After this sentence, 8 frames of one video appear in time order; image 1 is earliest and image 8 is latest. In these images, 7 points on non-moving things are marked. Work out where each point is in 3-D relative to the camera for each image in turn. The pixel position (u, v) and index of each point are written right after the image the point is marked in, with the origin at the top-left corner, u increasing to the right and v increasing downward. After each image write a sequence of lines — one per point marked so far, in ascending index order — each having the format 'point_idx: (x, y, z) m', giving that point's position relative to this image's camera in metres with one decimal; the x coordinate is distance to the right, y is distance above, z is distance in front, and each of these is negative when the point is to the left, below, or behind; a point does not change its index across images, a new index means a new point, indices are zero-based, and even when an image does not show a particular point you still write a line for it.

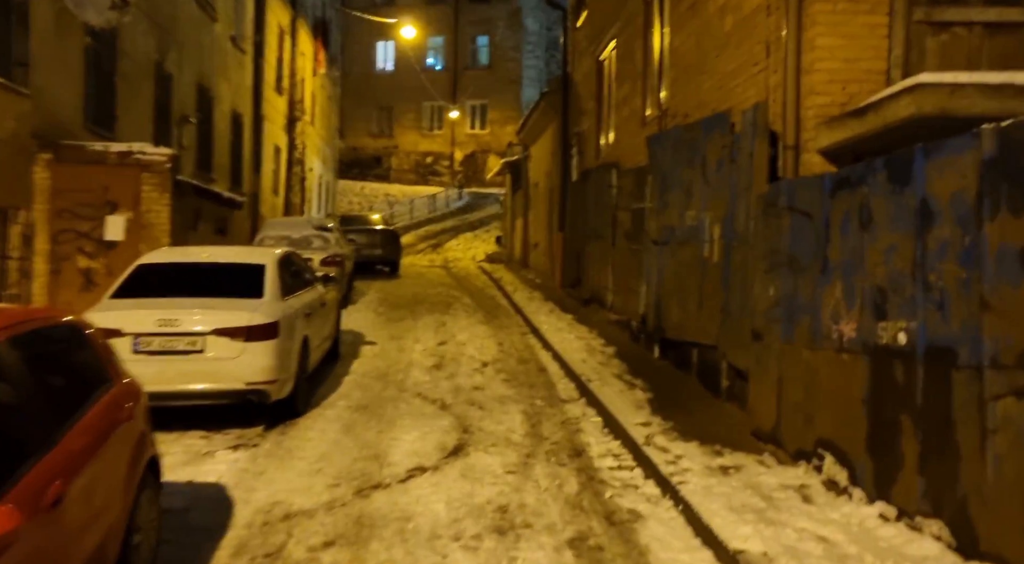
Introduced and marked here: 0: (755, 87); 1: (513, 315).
0: (+2.0, +1.6, +7.2) m
1: (0.0, -0.5, +14.1) m
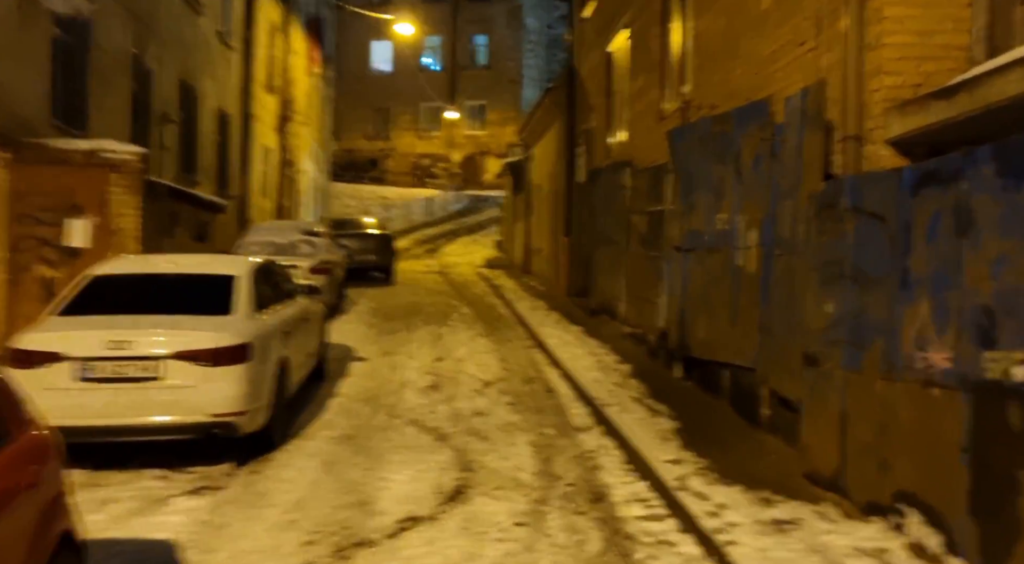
0: (+2.0, +1.5, +6.2) m
1: (+0.1, -0.7, +13.1) m
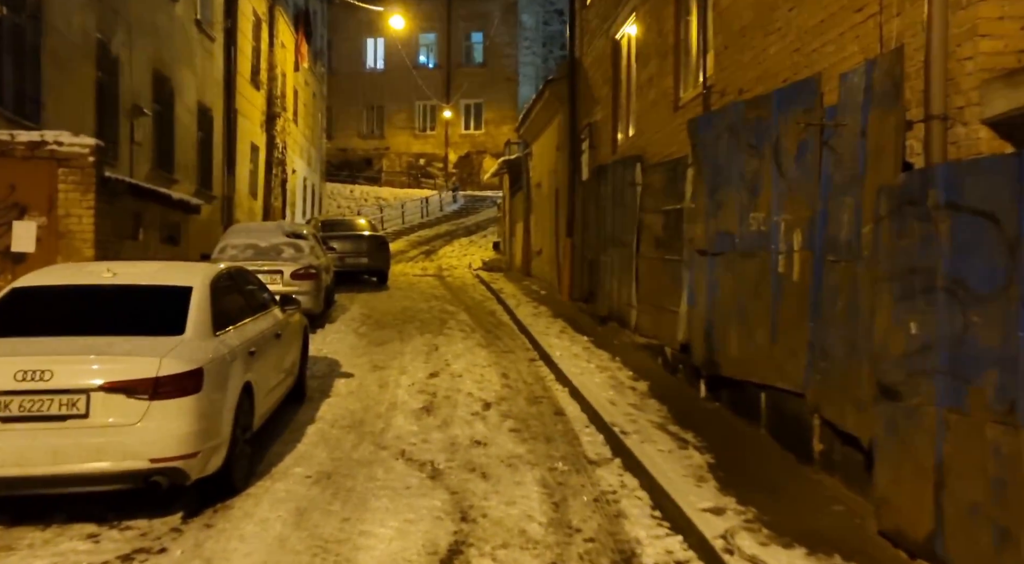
0: (+2.1, +1.4, +5.2) m
1: (+0.1, -0.8, +12.1) m
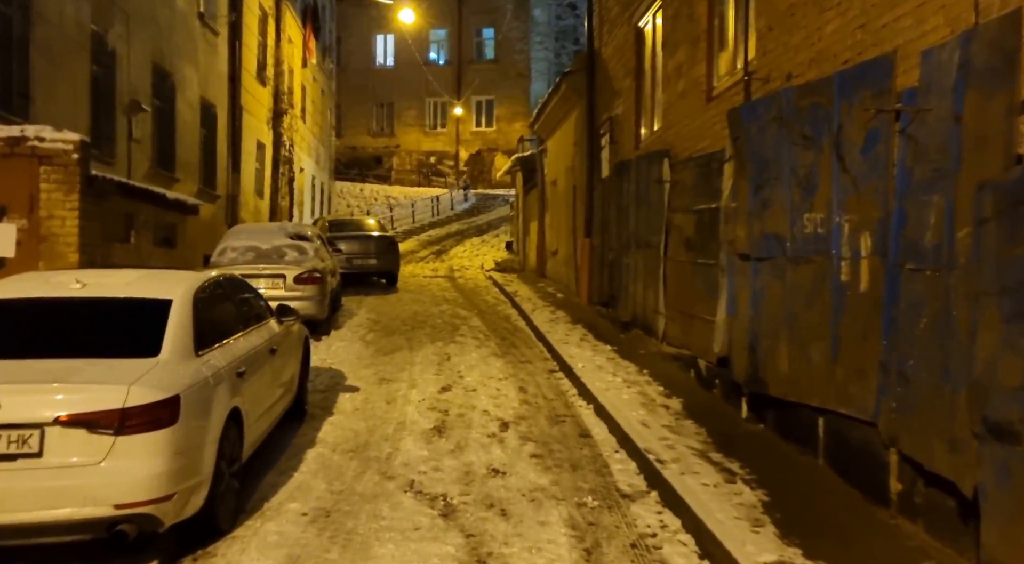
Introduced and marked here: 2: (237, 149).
0: (+2.2, +1.4, +4.5) m
1: (+0.3, -0.8, +11.4) m
2: (-6.0, +2.9, +19.5) m
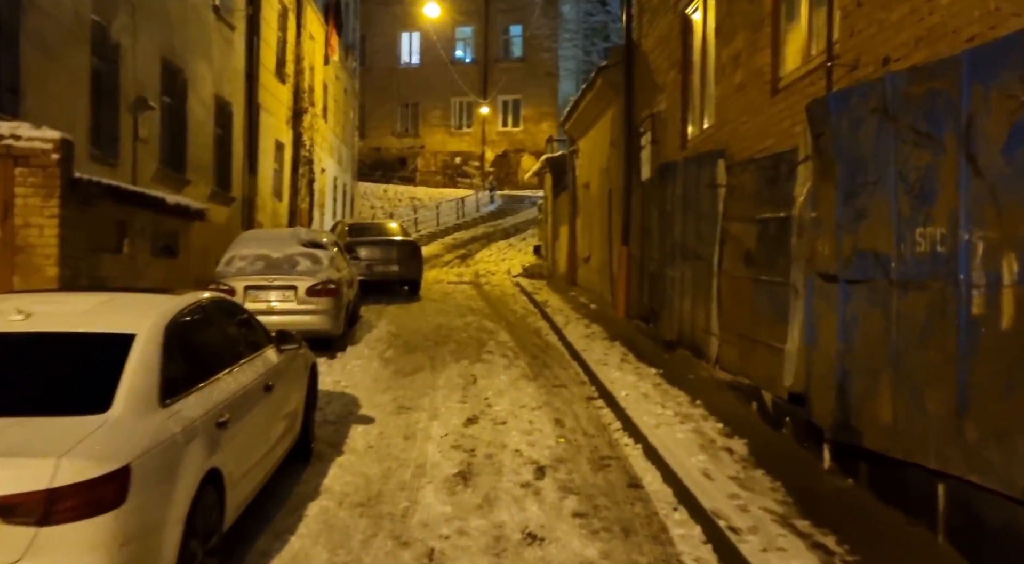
0: (+2.4, +1.2, +3.4) m
1: (+0.7, -1.0, +10.3) m
2: (-5.4, +2.8, +18.6) m
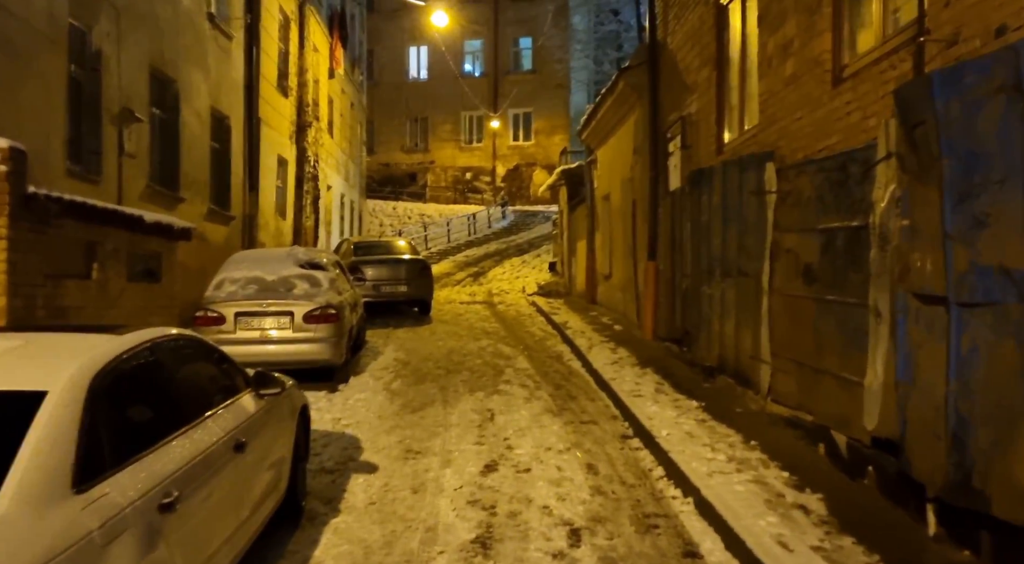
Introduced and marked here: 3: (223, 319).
0: (+2.5, +1.1, +2.3) m
1: (+0.9, -1.2, +9.2) m
2: (-5.1, +2.3, +17.7) m
3: (-3.0, -0.4, +9.3) m
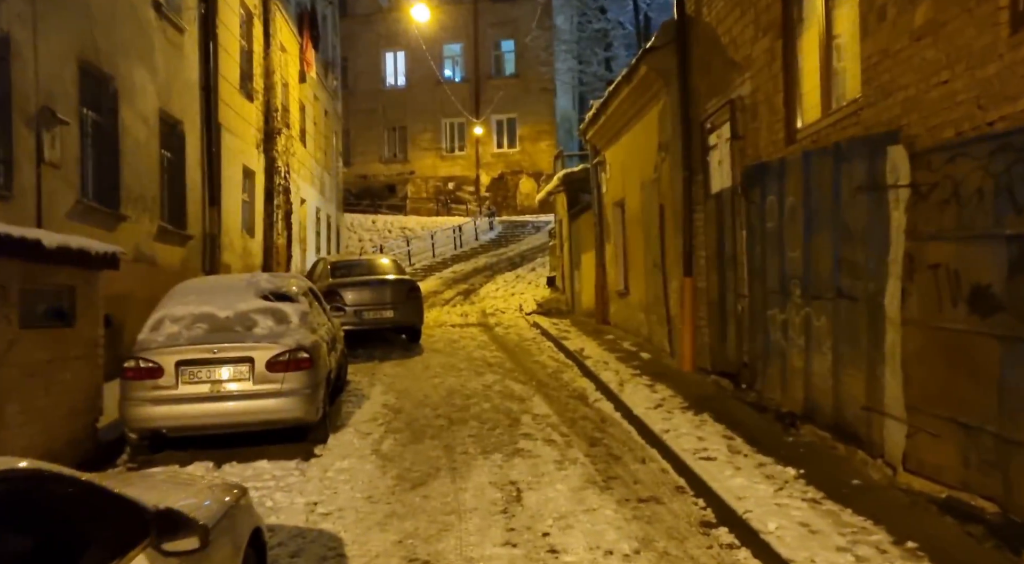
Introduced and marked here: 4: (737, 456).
0: (+2.8, +1.0, +0.3) m
1: (+1.1, -1.4, +7.2) m
2: (-5.2, +1.9, +15.5) m
3: (-2.8, -0.7, +7.2) m
4: (+1.7, -1.3, +6.6) m
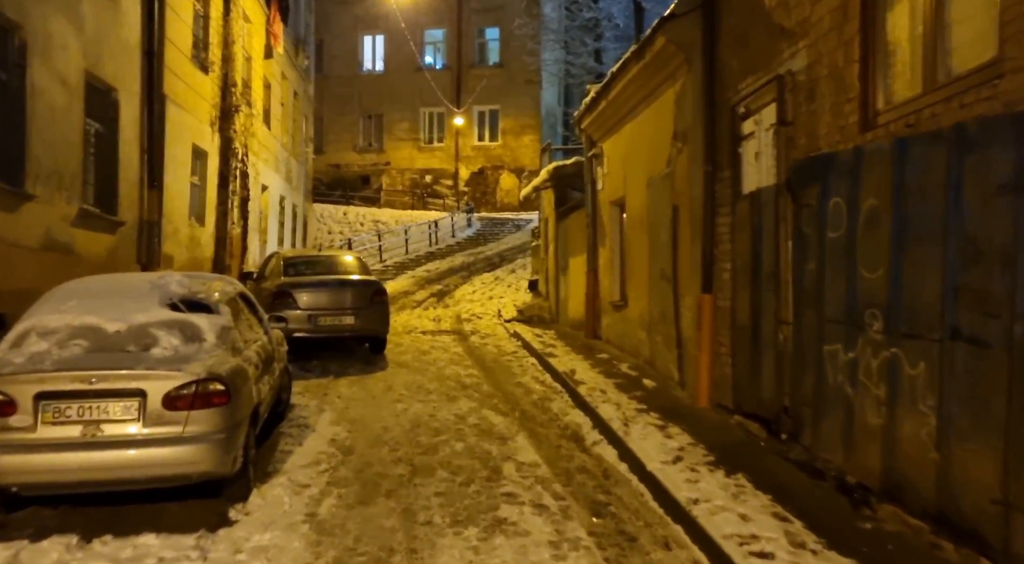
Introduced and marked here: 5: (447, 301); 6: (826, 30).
0: (+2.9, +0.8, -1.5) m
1: (+1.0, -1.6, +5.4) m
2: (-5.4, +2.0, +13.5) m
3: (-2.9, -0.7, +5.2) m
4: (+1.6, -1.5, +4.8) m
5: (-1.4, -0.4, +19.2) m
6: (+2.3, +1.8, +6.3) m
